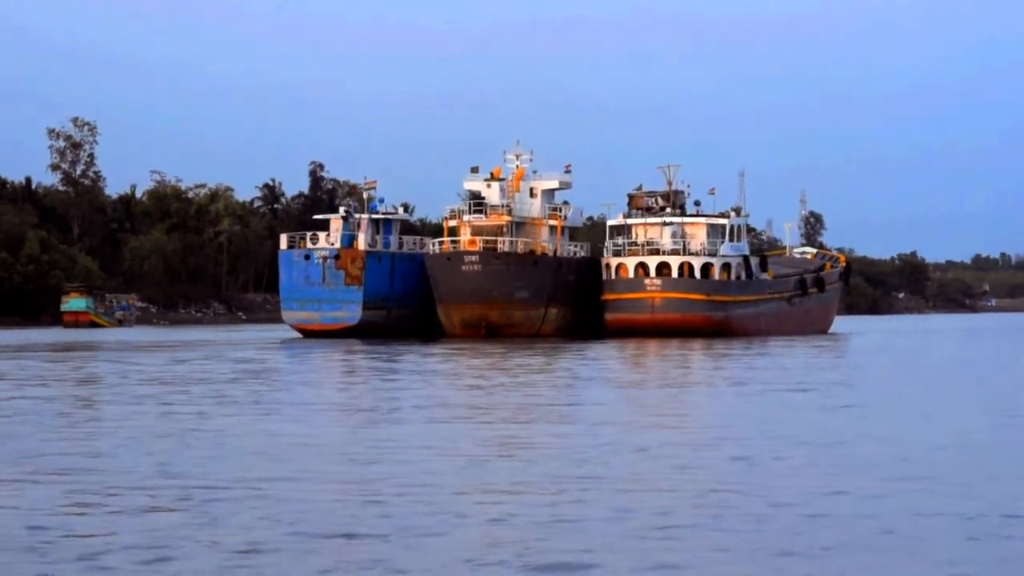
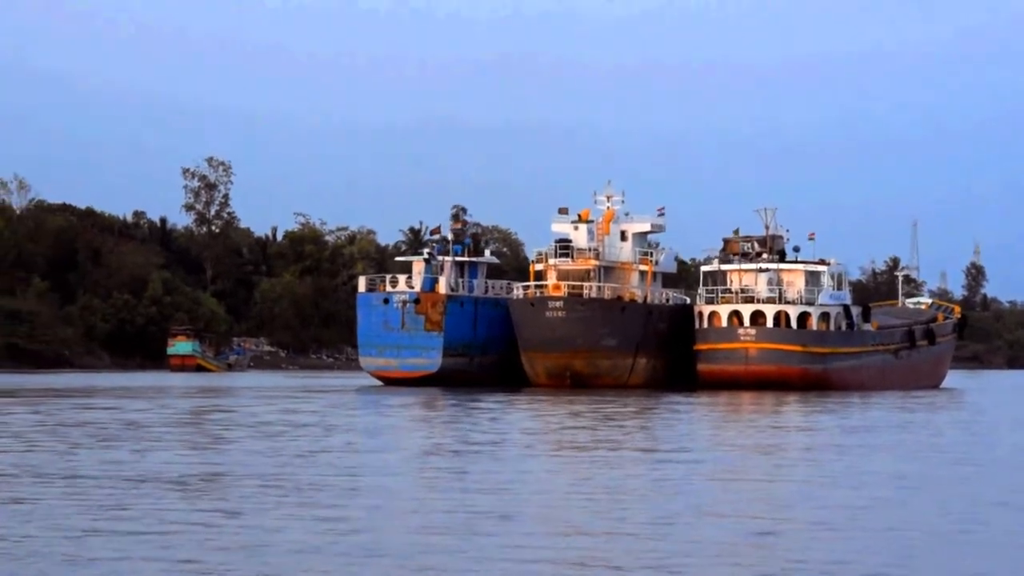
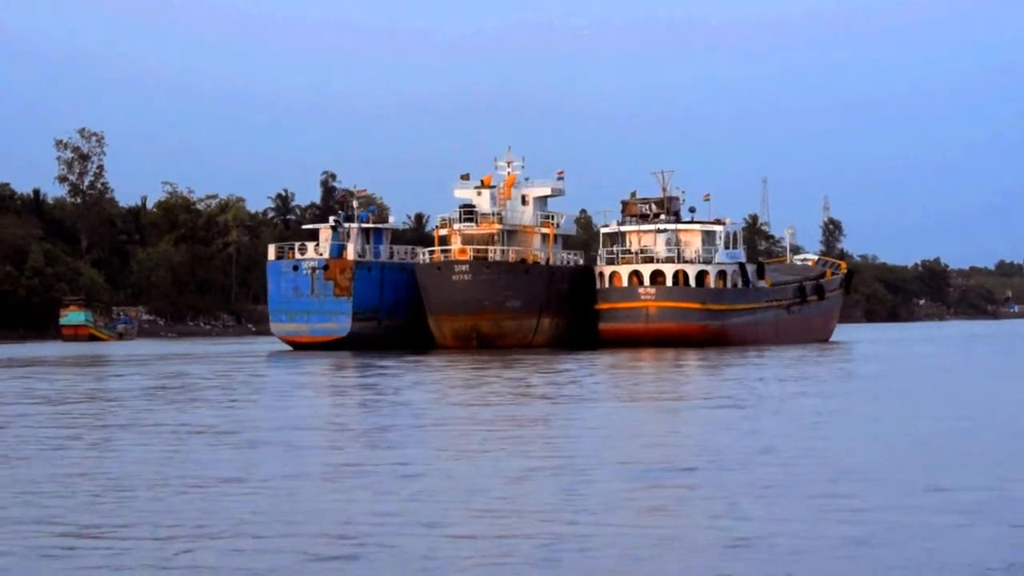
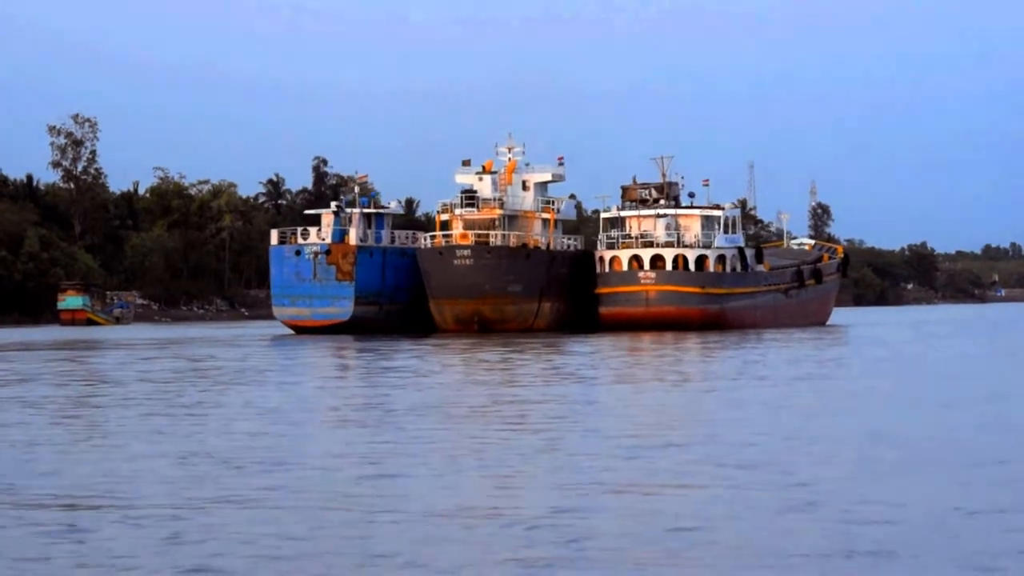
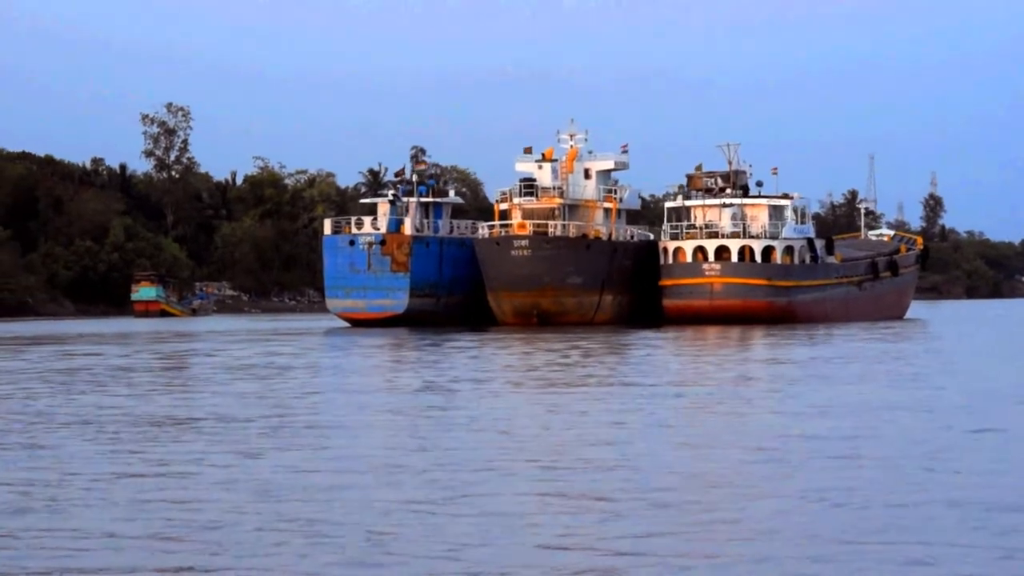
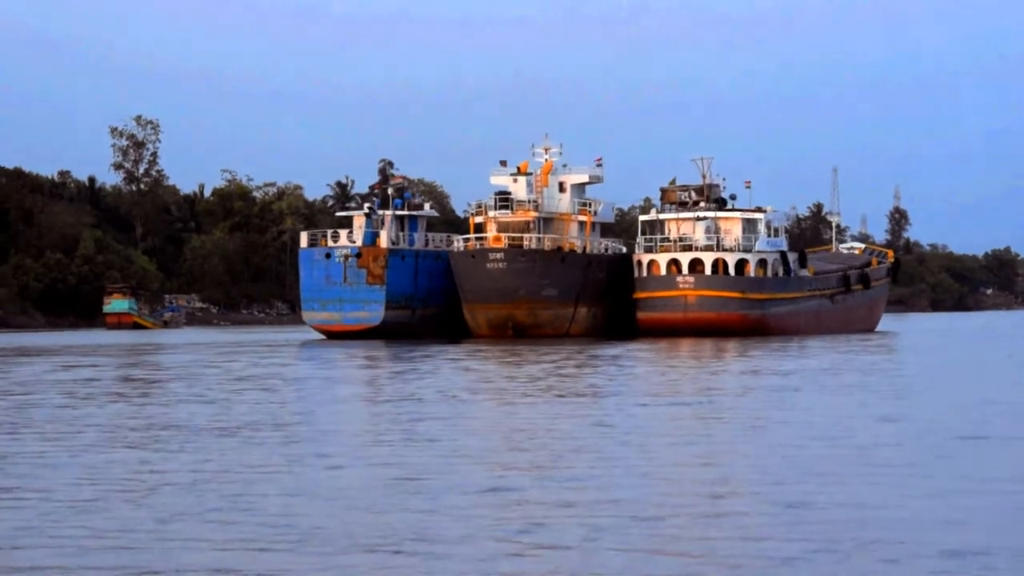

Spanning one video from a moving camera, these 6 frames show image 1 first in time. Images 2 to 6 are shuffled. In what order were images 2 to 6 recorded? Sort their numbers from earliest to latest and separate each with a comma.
4, 3, 6, 5, 2
